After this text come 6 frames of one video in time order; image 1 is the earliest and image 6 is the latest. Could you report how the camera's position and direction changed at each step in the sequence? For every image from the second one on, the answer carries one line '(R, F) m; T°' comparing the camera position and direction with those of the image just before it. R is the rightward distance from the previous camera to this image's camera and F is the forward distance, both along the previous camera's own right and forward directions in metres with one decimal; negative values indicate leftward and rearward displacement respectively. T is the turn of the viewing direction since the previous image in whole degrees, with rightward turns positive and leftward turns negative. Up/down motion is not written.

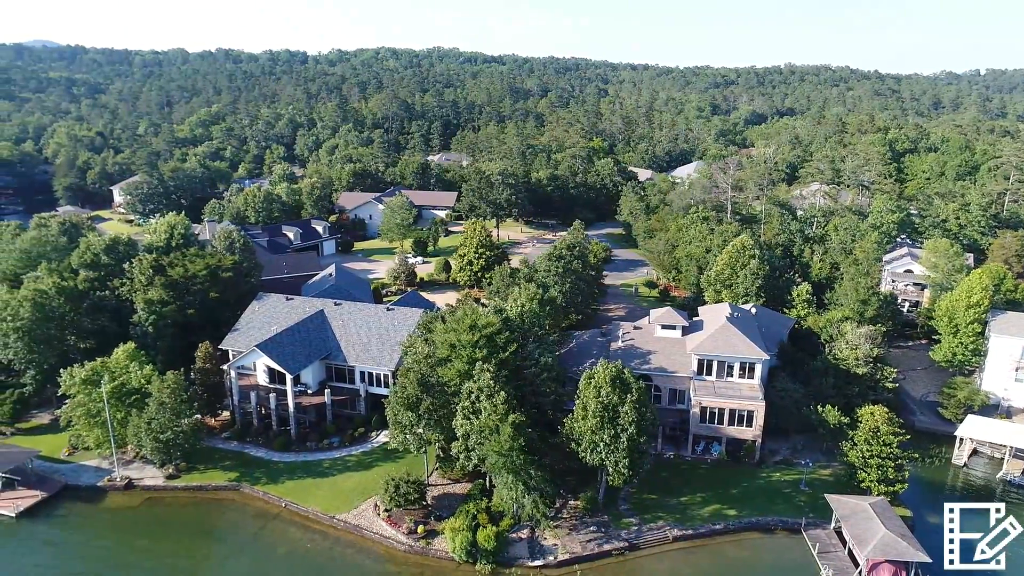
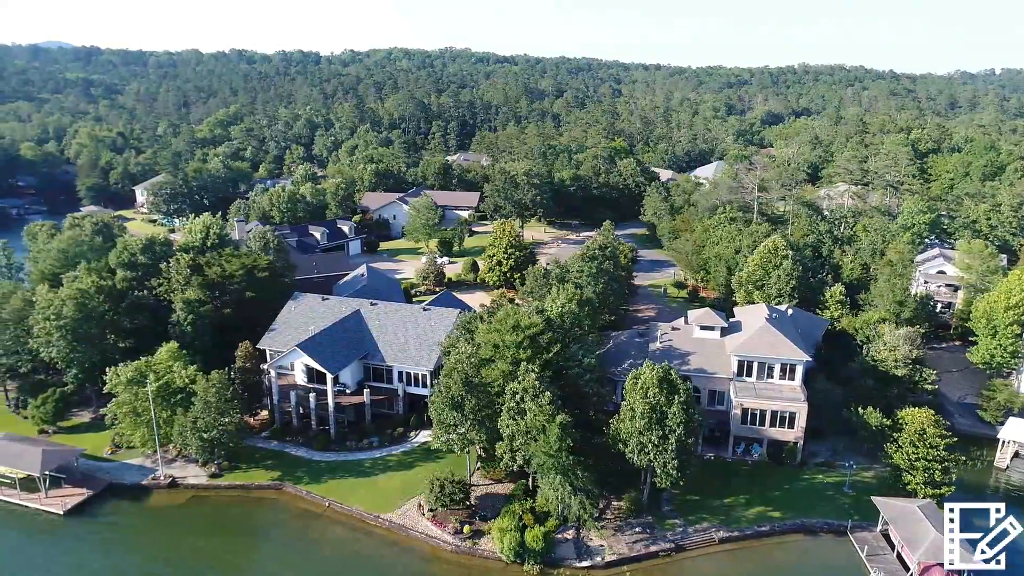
(-1.6, 0.0) m; -1°
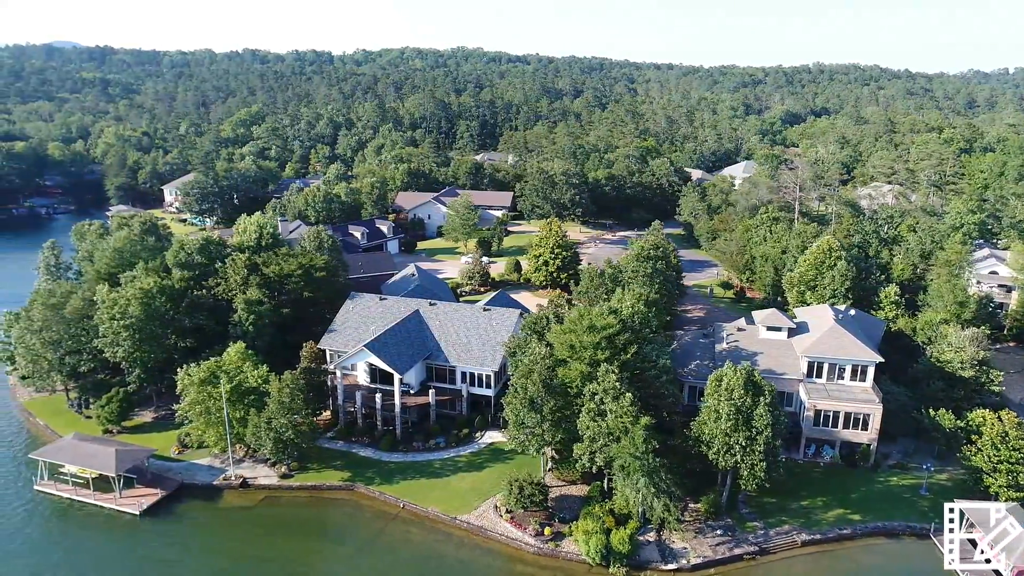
(-3.1, +0.2) m; 0°
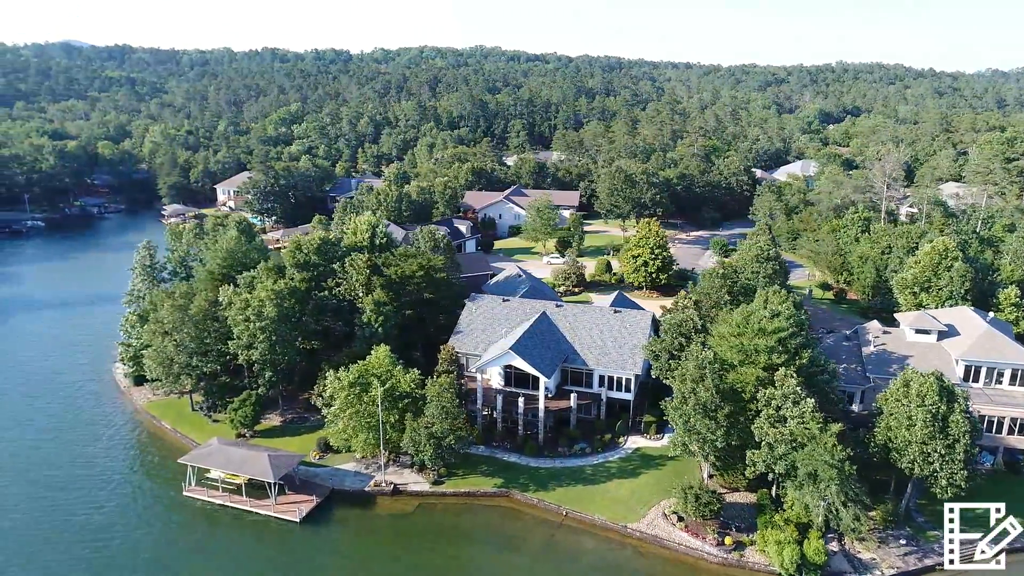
(-7.0, +0.8) m; 0°
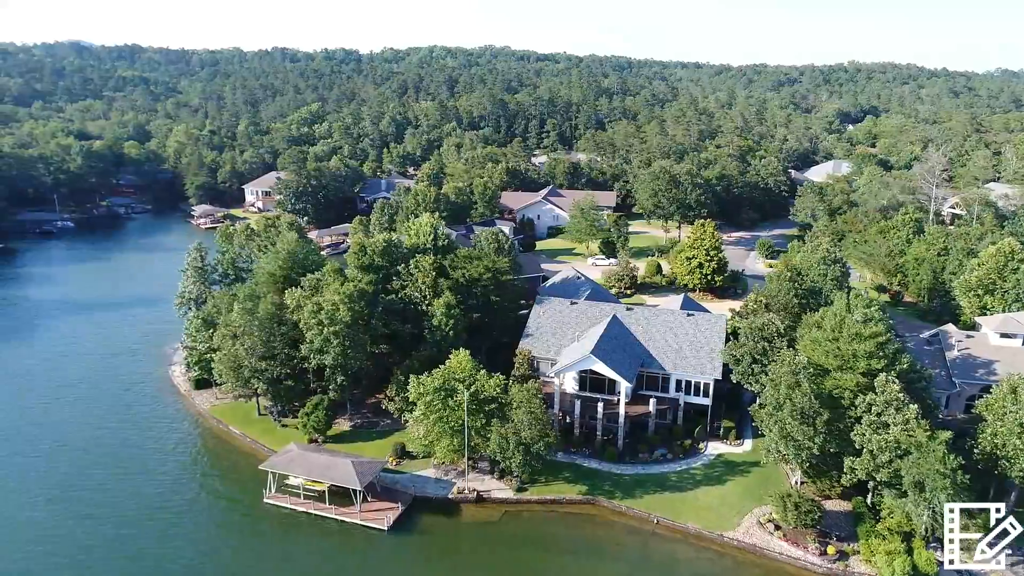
(-3.7, +0.6) m; 0°
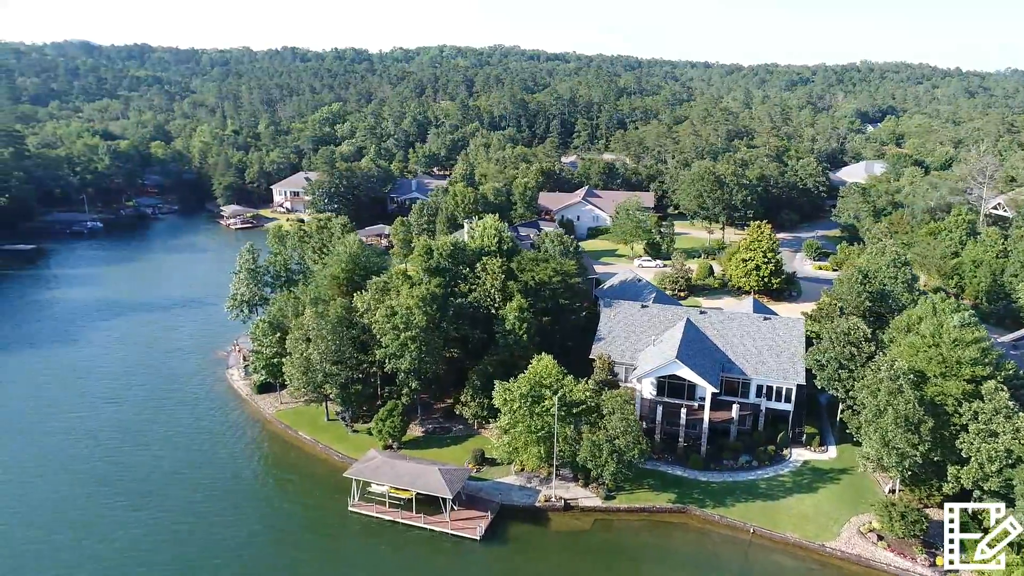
(-3.8, +0.6) m; 0°
